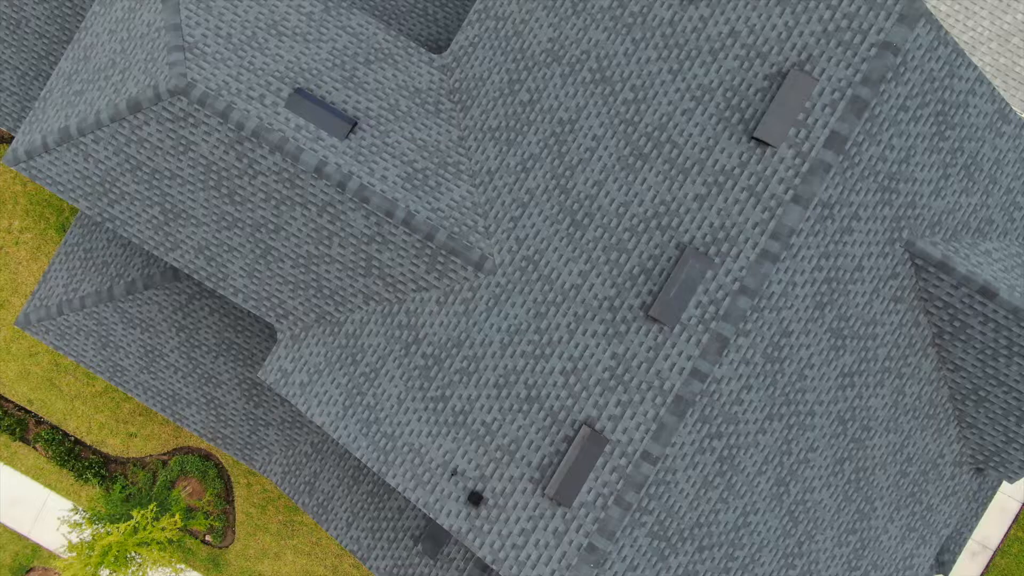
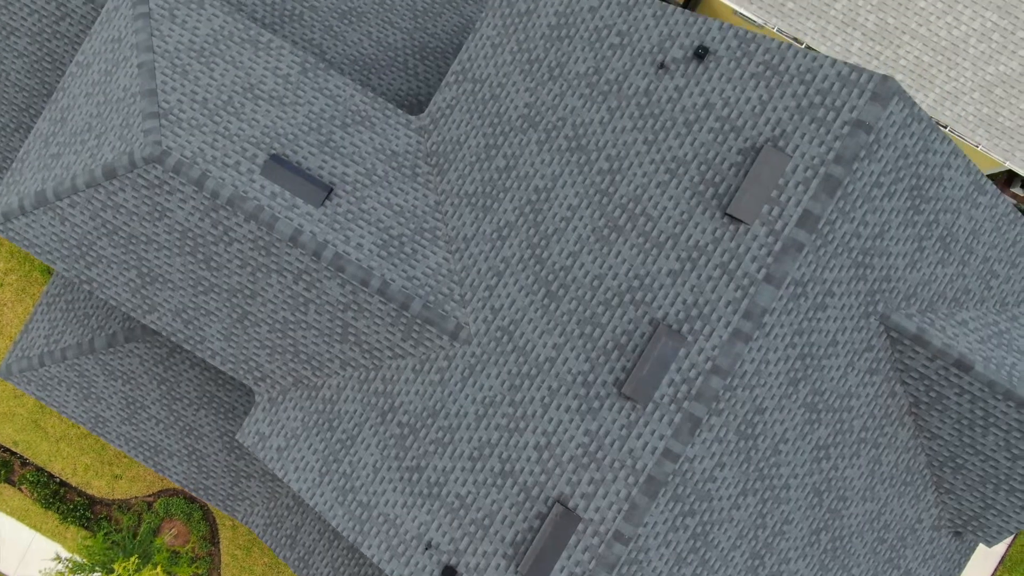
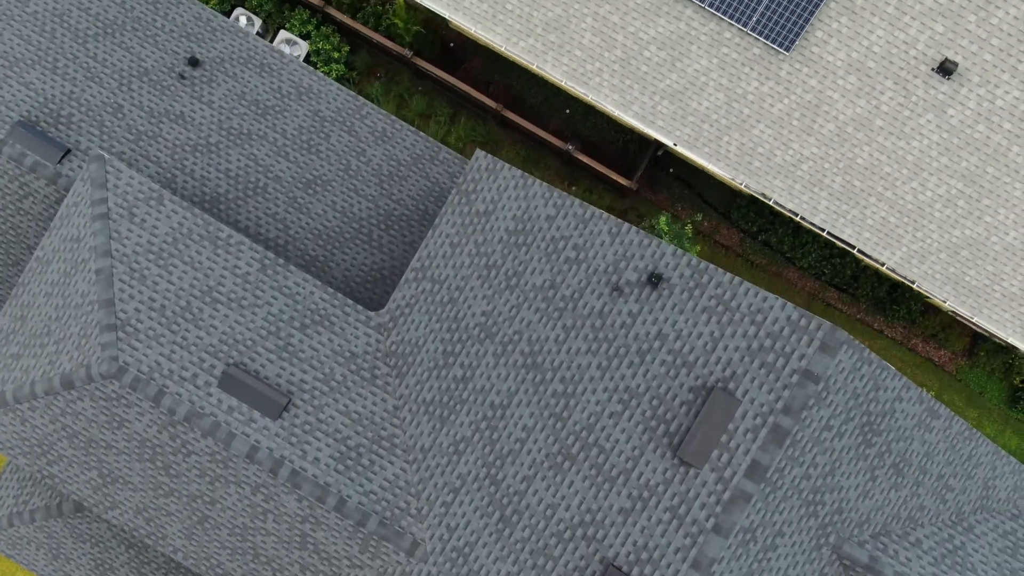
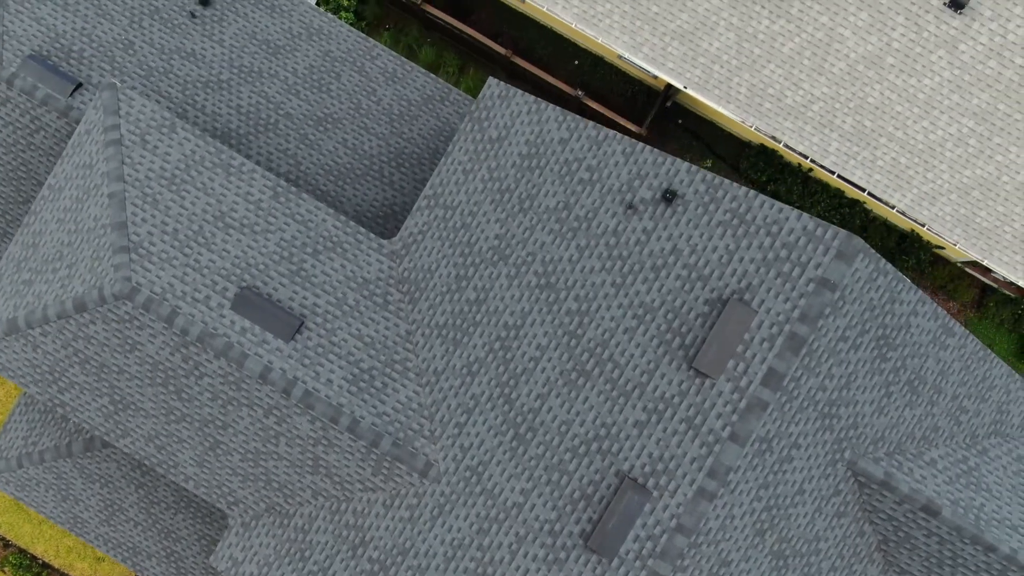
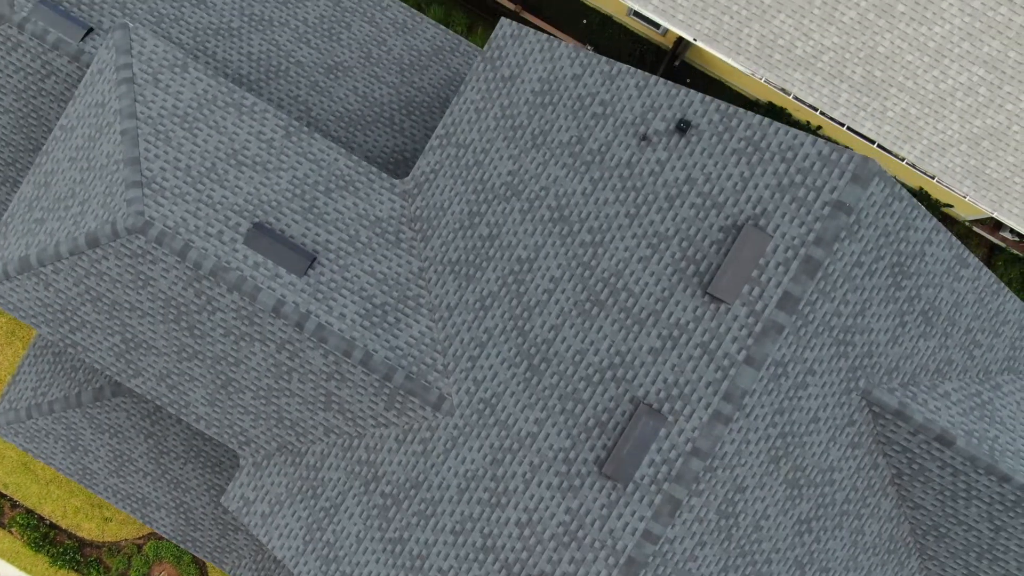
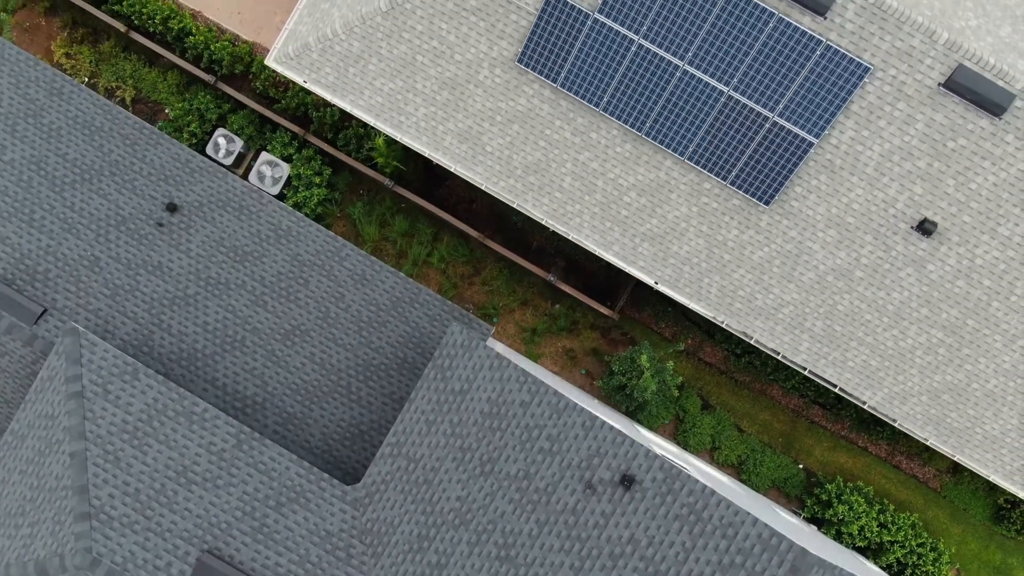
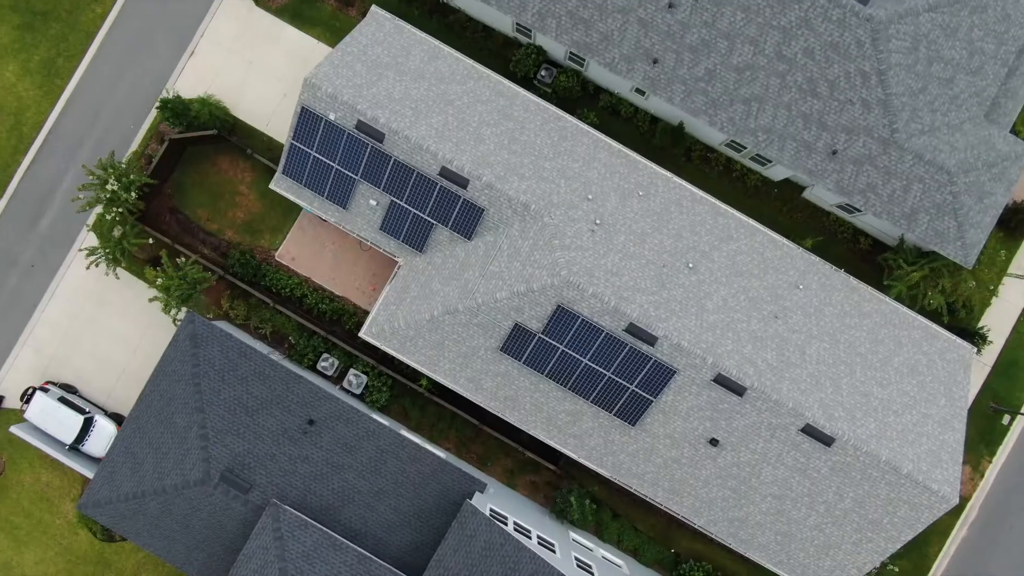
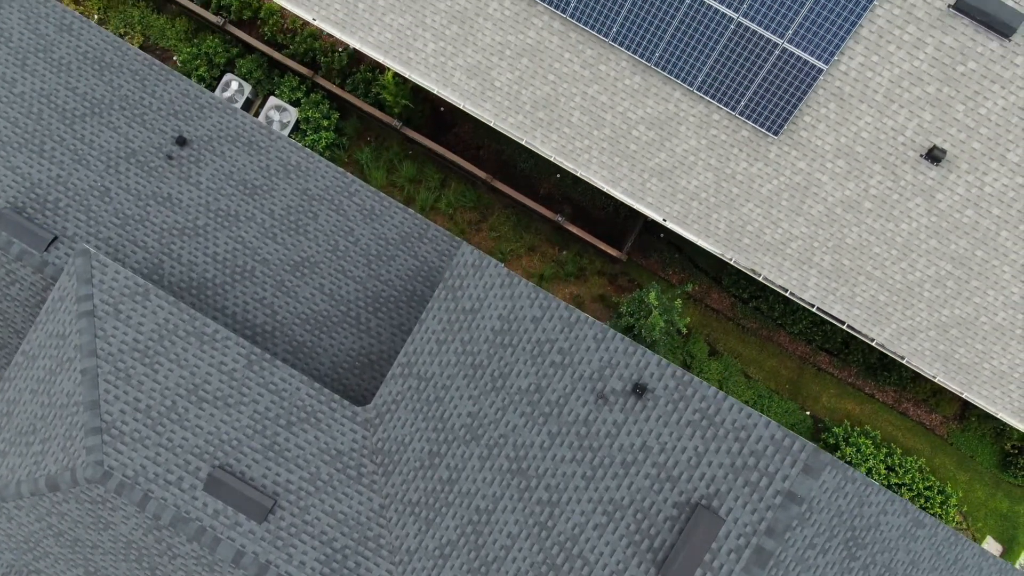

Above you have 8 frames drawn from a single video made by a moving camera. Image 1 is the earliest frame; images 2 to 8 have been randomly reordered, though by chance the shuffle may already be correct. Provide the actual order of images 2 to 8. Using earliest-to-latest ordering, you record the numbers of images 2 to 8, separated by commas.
2, 5, 4, 3, 8, 6, 7
